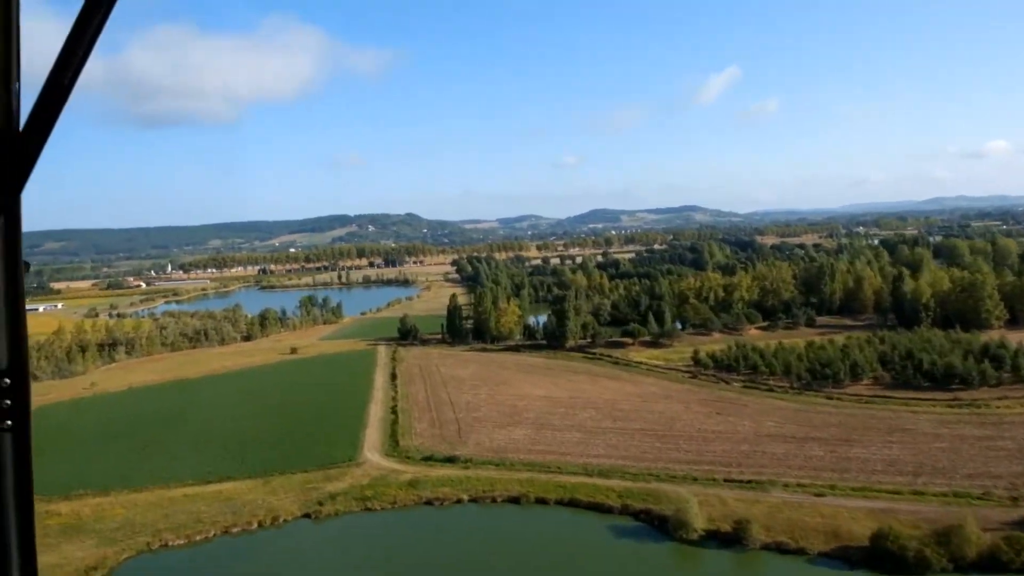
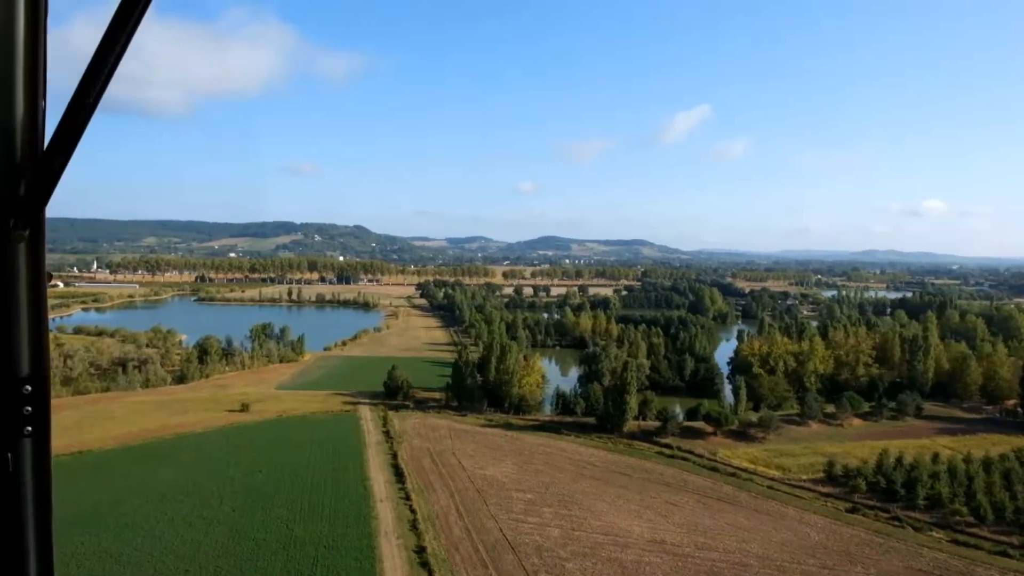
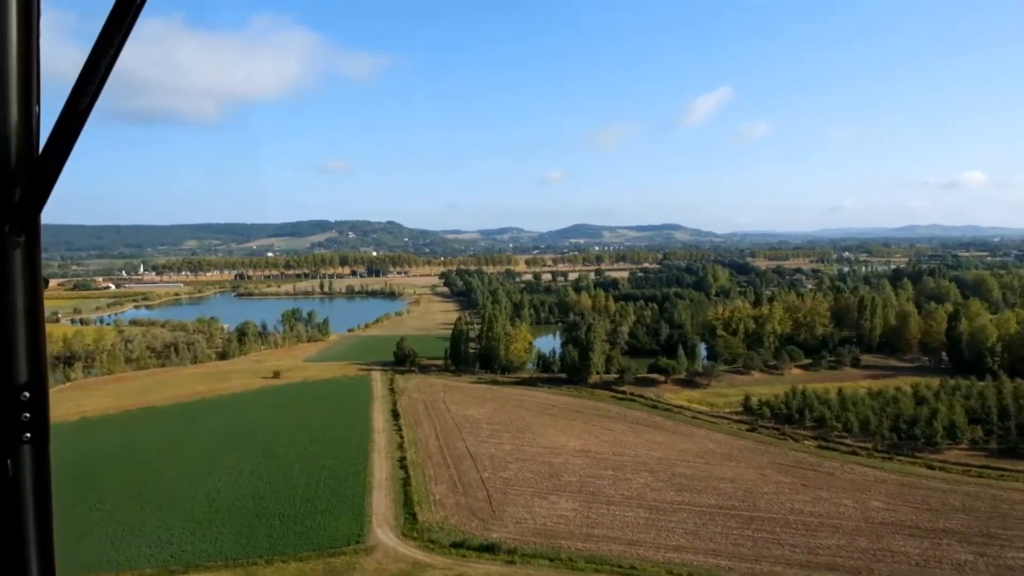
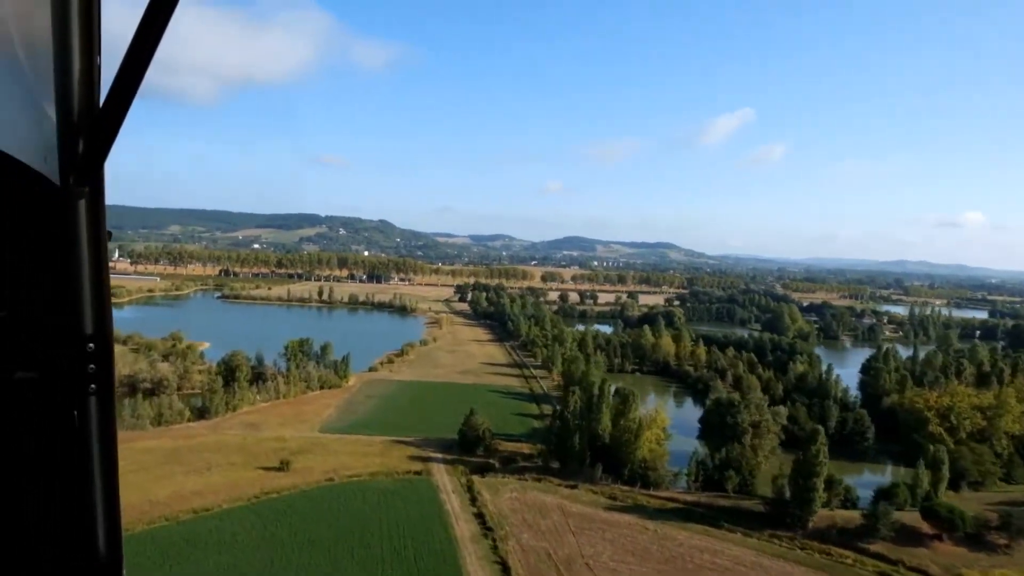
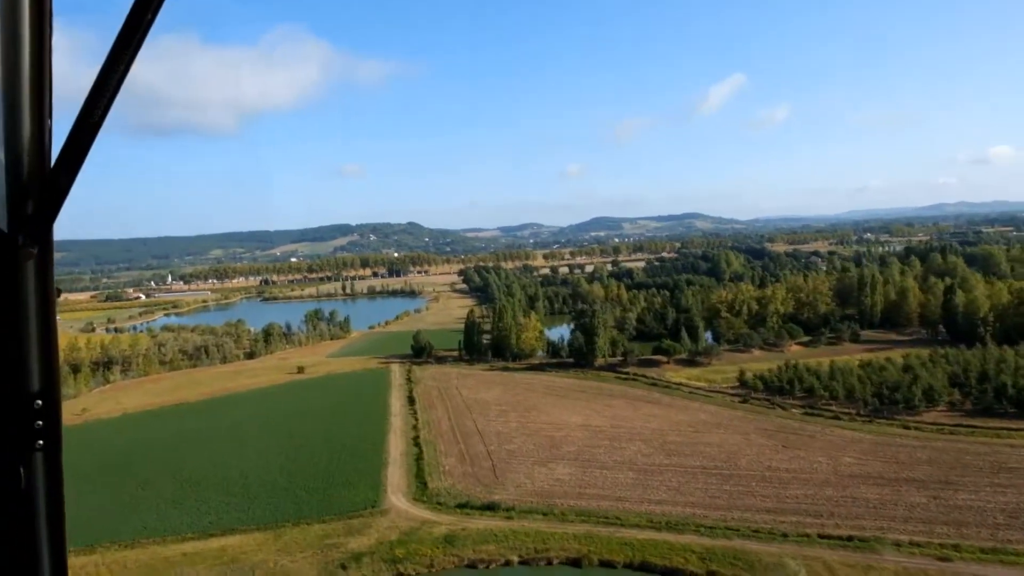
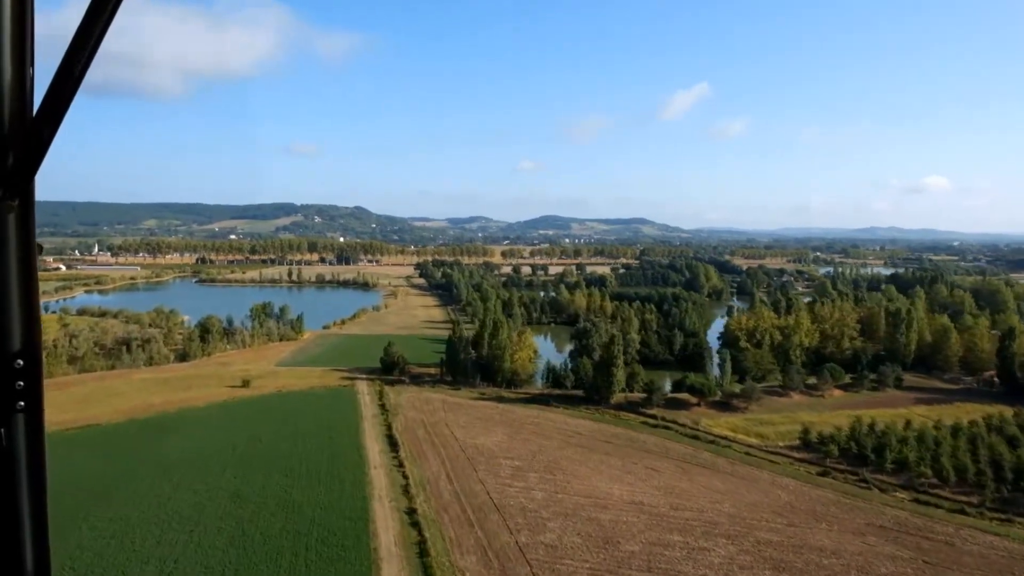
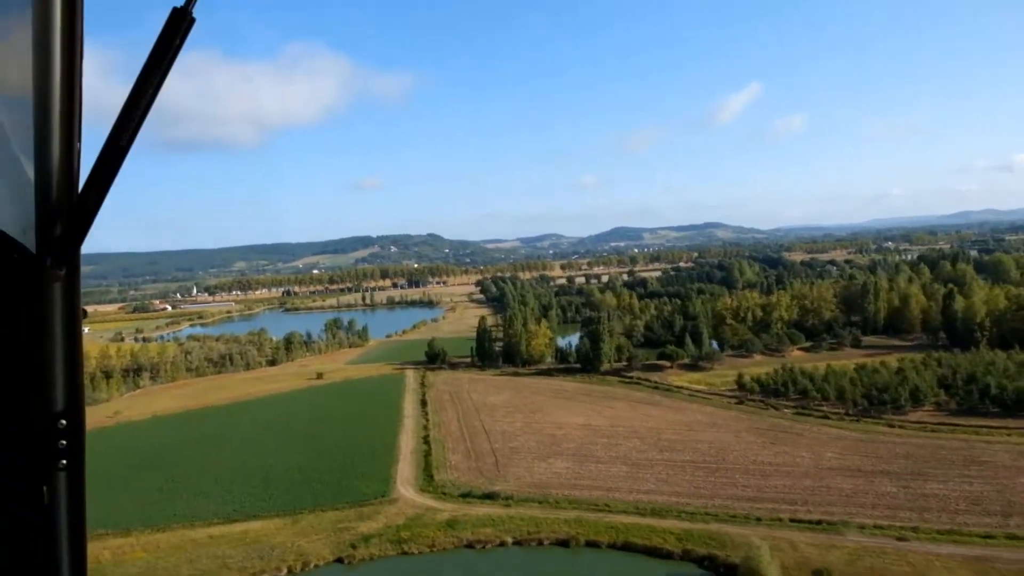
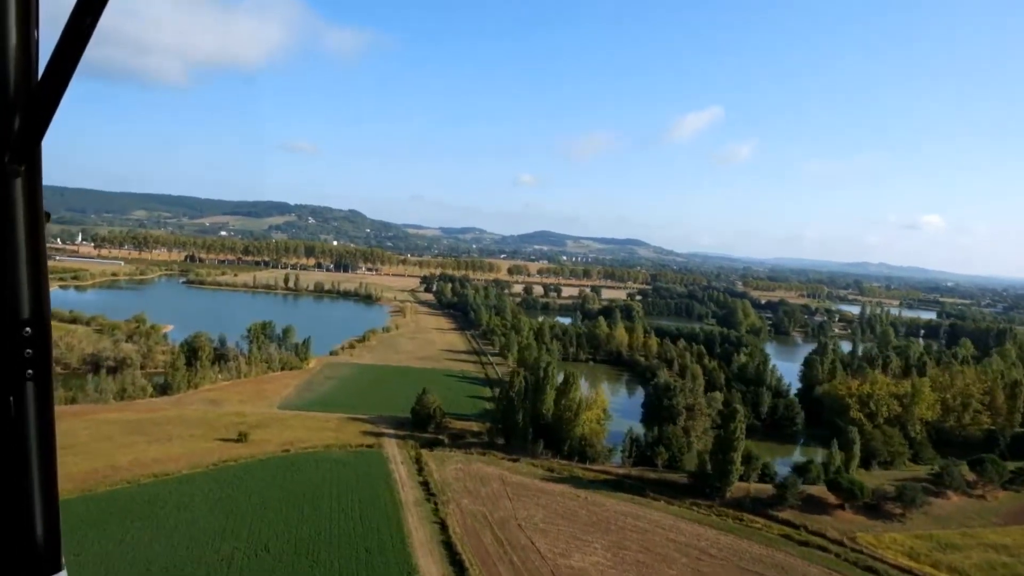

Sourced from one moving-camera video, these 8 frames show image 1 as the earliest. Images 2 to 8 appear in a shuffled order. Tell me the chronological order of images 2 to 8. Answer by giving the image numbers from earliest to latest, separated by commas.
7, 5, 3, 6, 2, 8, 4
